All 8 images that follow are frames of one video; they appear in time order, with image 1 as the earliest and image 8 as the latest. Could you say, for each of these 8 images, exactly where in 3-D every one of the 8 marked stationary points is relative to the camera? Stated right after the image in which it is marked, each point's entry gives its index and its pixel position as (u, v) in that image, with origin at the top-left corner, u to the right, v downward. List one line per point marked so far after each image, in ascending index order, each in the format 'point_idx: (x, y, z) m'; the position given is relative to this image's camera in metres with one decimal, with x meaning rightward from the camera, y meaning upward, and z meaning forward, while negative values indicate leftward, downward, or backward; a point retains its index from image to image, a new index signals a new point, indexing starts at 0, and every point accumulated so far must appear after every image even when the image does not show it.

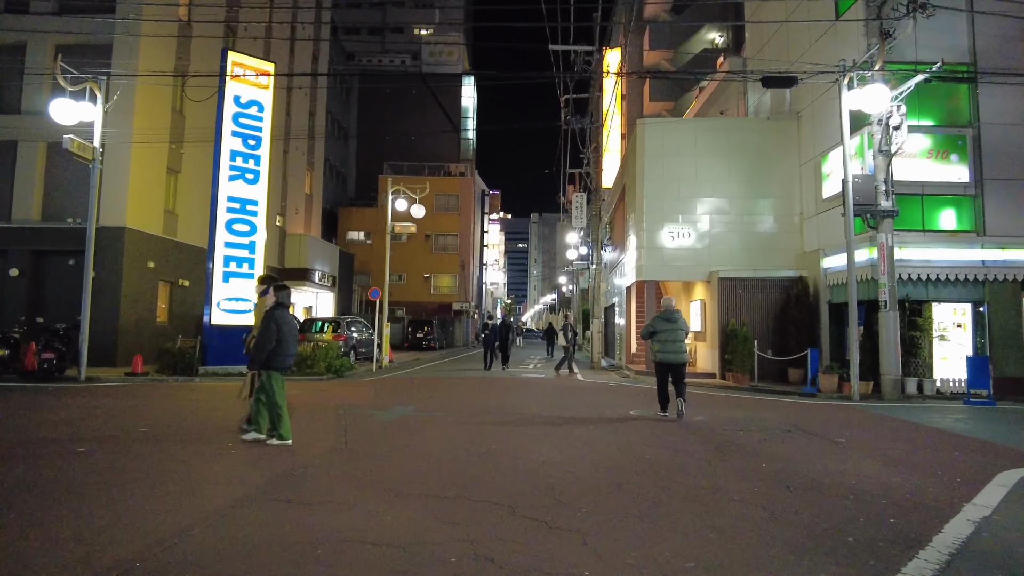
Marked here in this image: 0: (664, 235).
0: (+4.3, +1.5, +17.9) m
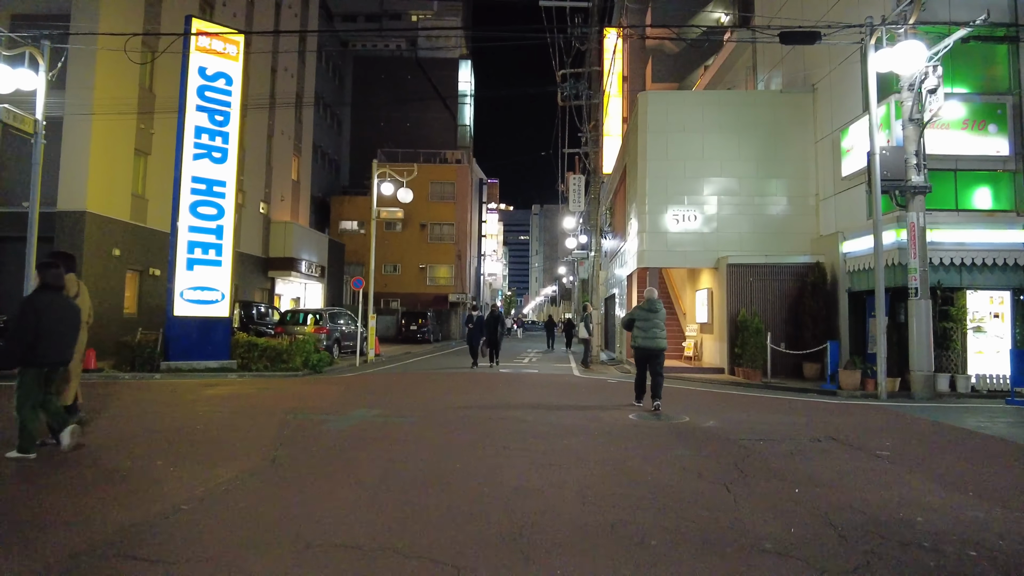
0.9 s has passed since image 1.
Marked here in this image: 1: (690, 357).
0: (+4.1, +1.8, +16.5) m
1: (+4.9, -1.9, +17.6) m
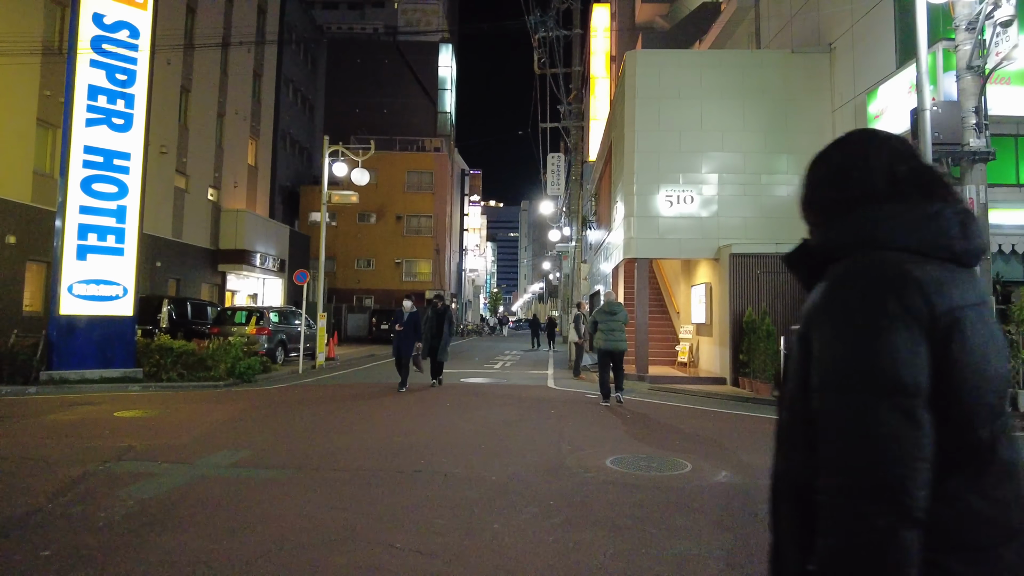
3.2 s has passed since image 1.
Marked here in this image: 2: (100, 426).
0: (+3.3, +2.0, +14.0) m
1: (+4.1, -1.8, +15.1) m
2: (-4.9, -1.6, +7.4) m
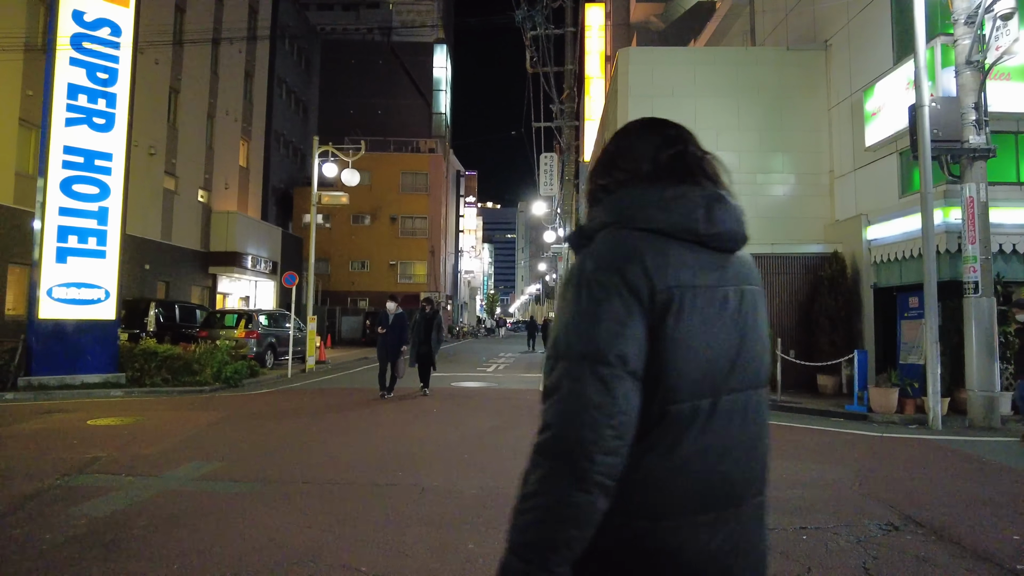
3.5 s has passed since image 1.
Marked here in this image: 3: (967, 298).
0: (+3.1, +1.9, +13.8) m
1: (+3.9, -1.8, +14.8) m
2: (-5.0, -1.7, +7.1) m
3: (+6.3, -0.2, +8.8) m
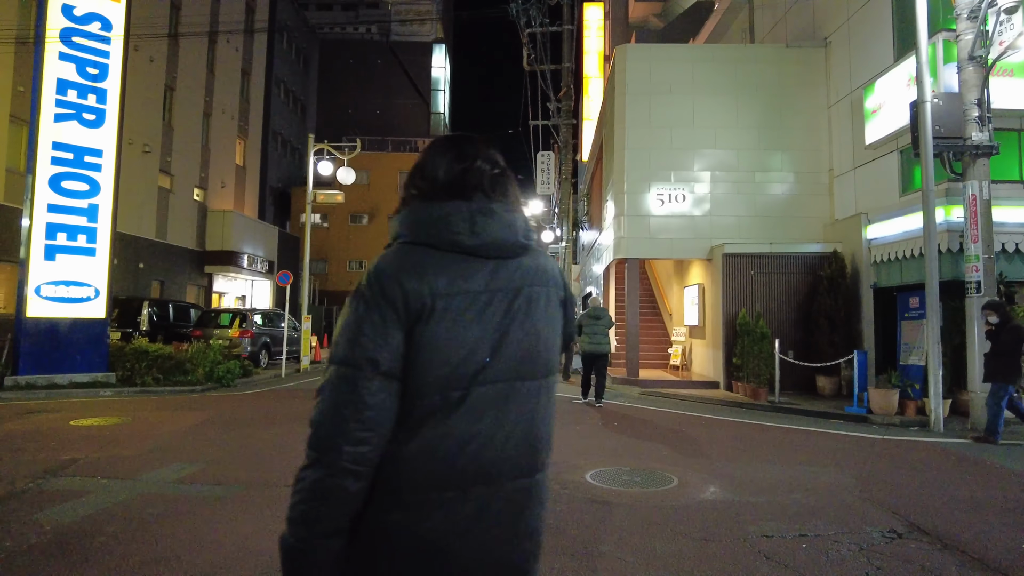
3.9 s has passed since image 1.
0: (+3.0, +1.9, +13.6) m
1: (+3.8, -1.8, +14.7) m
2: (-5.1, -1.6, +7.0) m
3: (+6.2, -0.1, +8.6) m
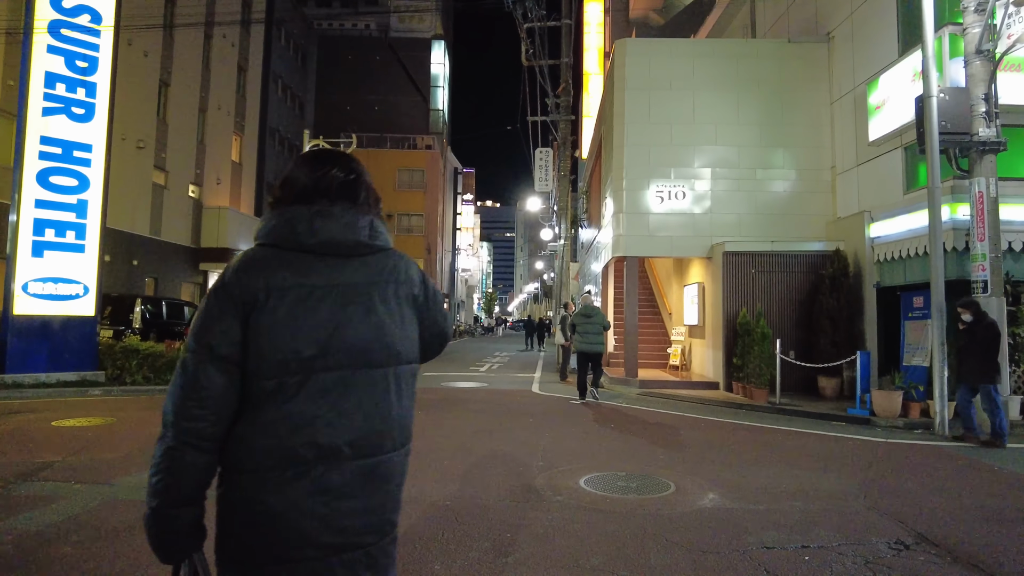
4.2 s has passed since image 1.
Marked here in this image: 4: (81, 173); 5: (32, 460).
0: (+2.9, +2.0, +13.4) m
1: (+3.7, -1.8, +14.5) m
2: (-5.2, -1.6, +6.7) m
3: (+6.2, -0.1, +8.4) m
4: (-8.3, +2.2, +12.3) m
5: (-4.3, -1.6, +5.8) m
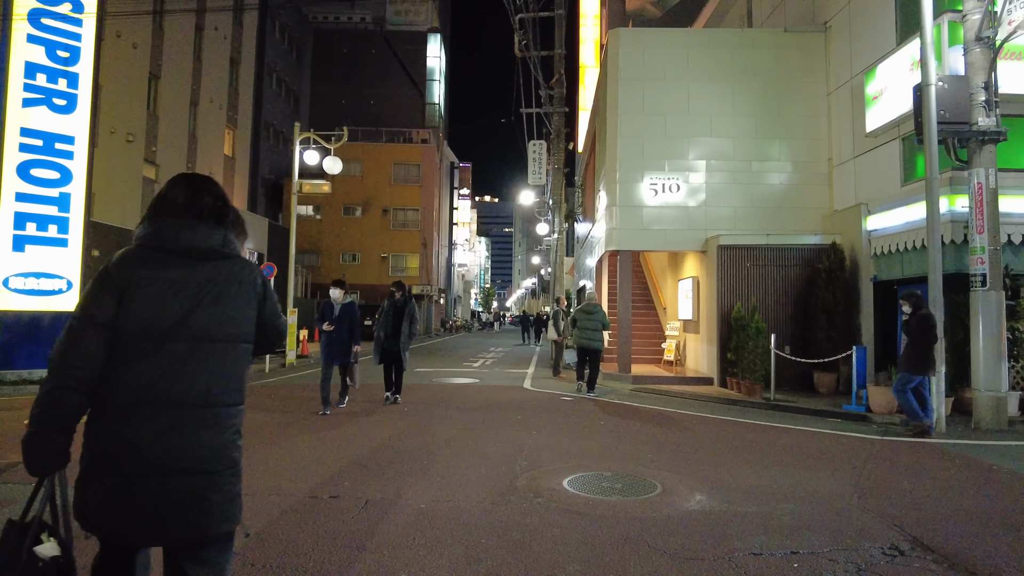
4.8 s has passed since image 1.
0: (+2.7, +2.1, +13.2) m
1: (+3.6, -1.7, +14.3) m
2: (-5.3, -1.5, +6.5) m
3: (+6.0, -0.1, +8.2) m
4: (-8.5, +2.3, +12.0) m
5: (-4.5, -1.5, +5.6) m
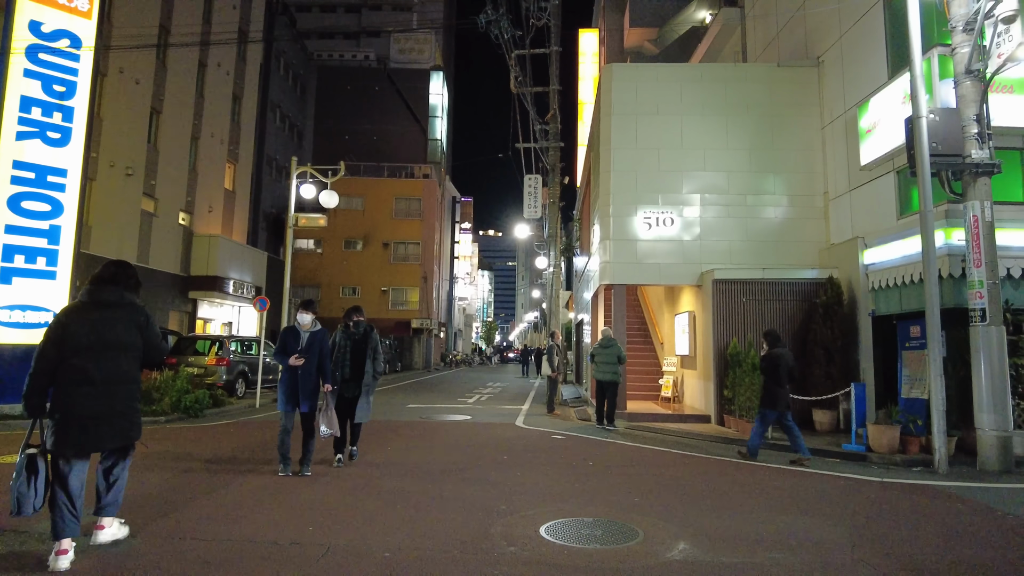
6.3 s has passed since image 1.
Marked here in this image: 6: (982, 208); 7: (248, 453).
0: (+2.6, +1.4, +13.1) m
1: (+3.4, -2.4, +14.0) m
2: (-5.5, -1.9, +6.3) m
3: (+5.8, -0.5, +8.0) m
4: (-8.7, +1.7, +12.0) m
5: (-4.7, -1.8, +5.3) m
6: (+5.9, +1.0, +8.0) m
7: (-3.1, -2.0, +7.7) m
